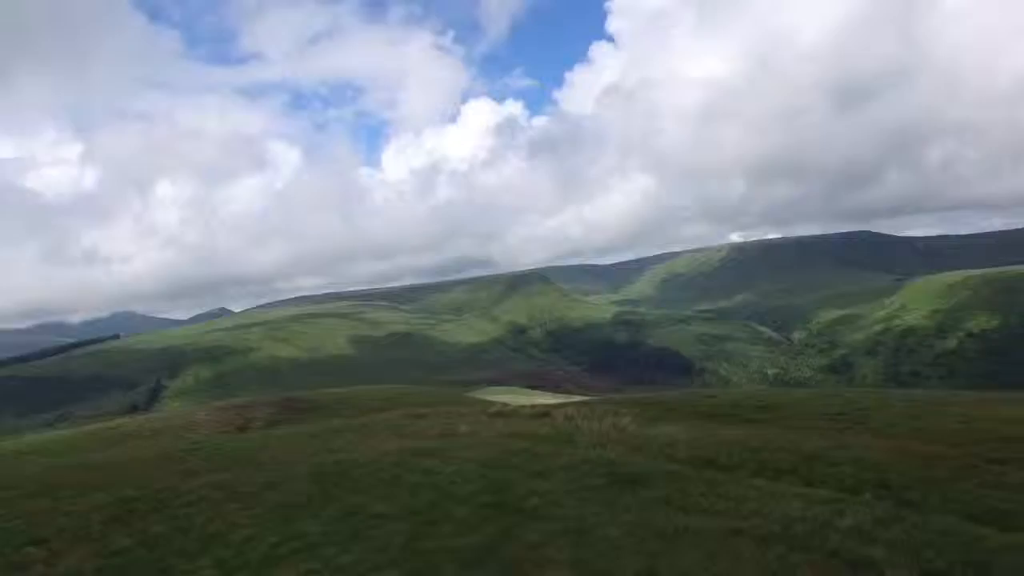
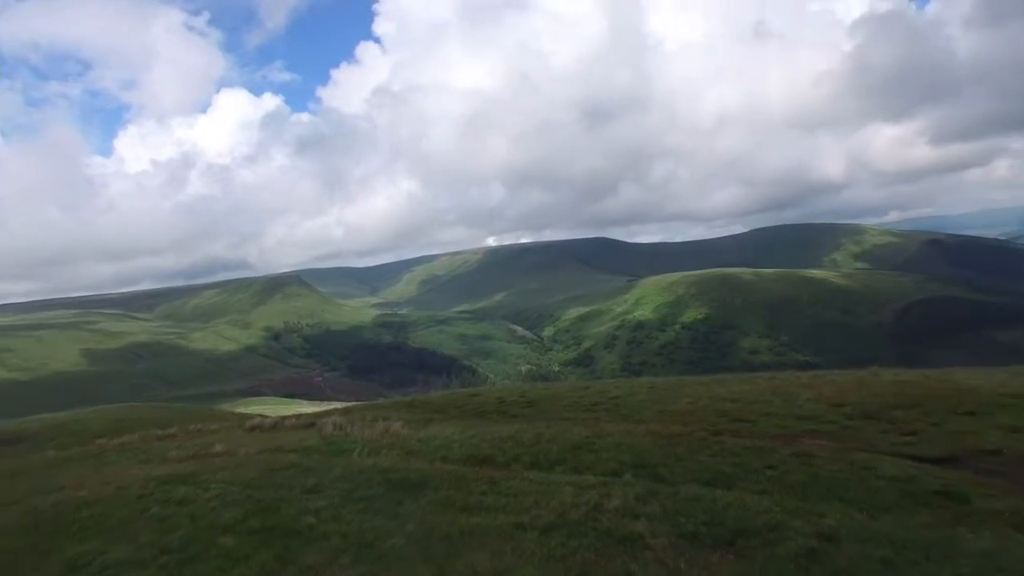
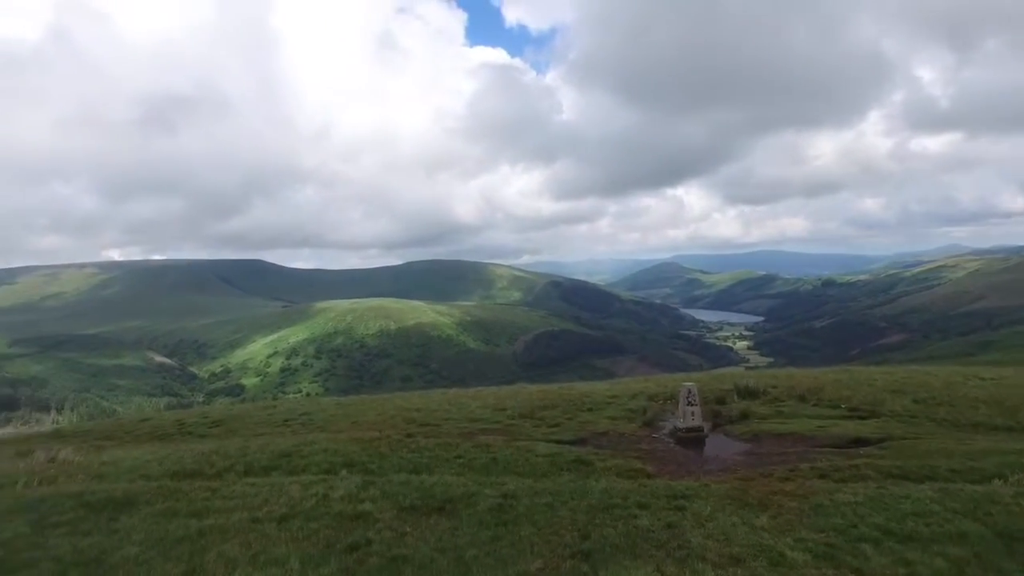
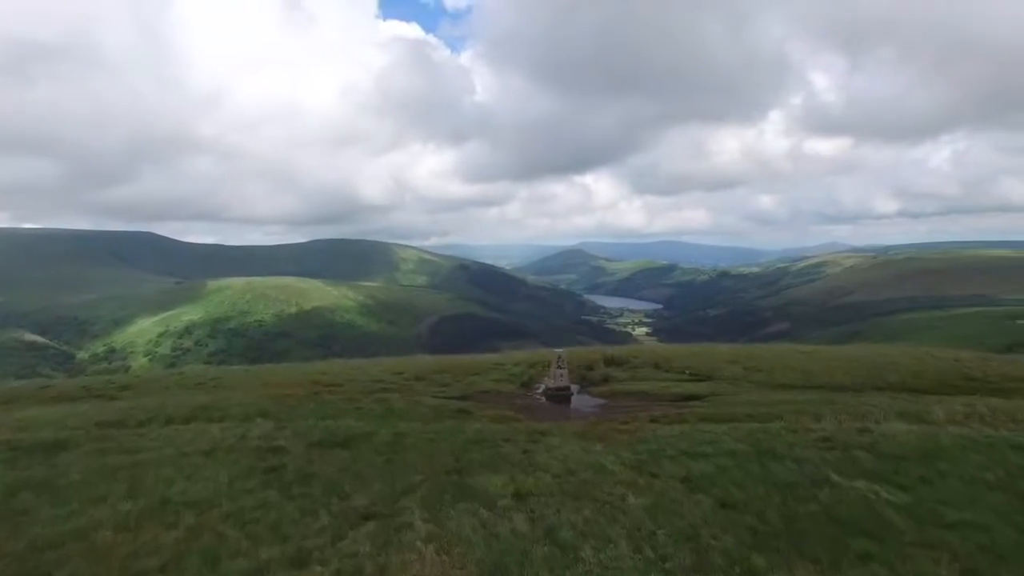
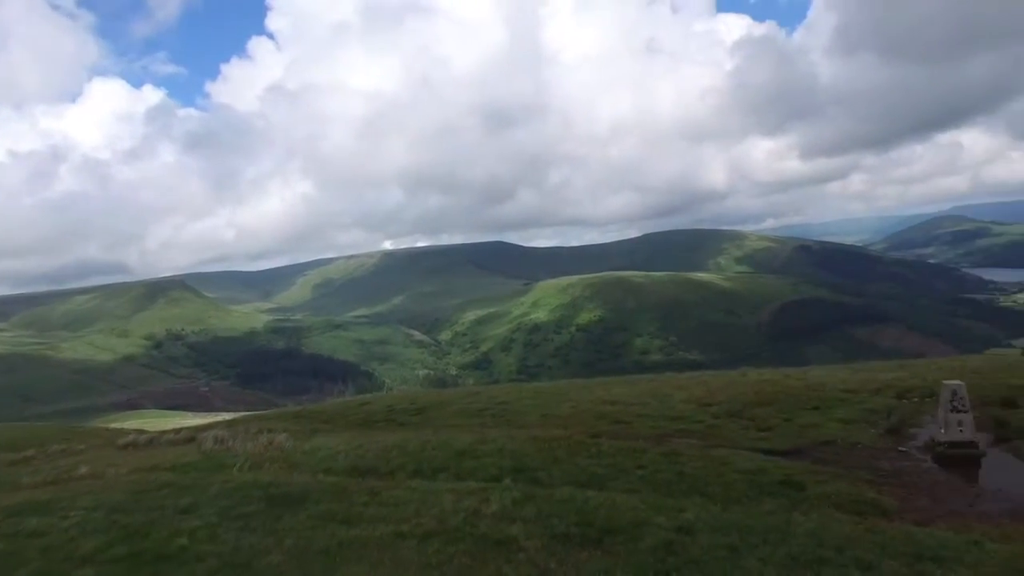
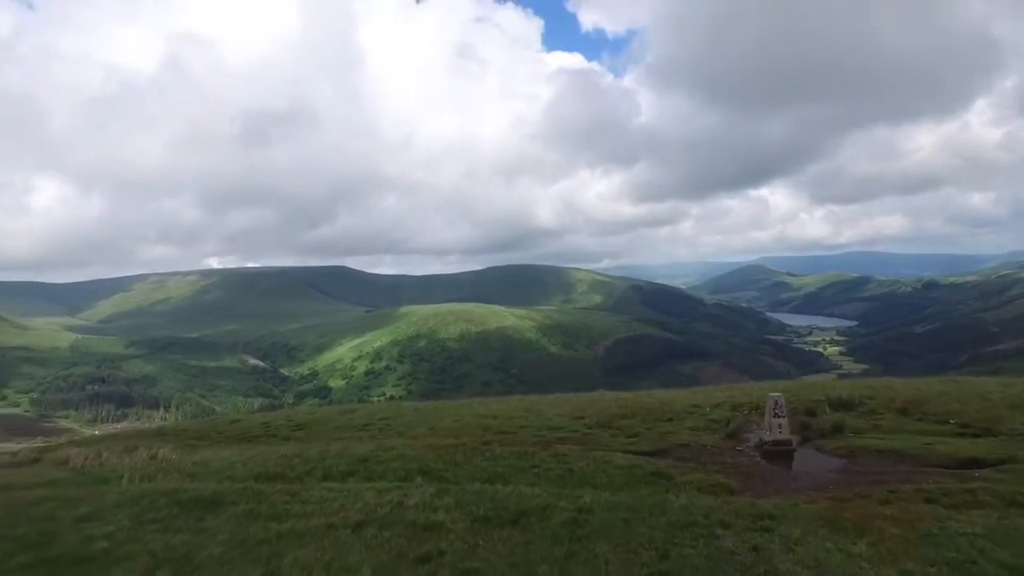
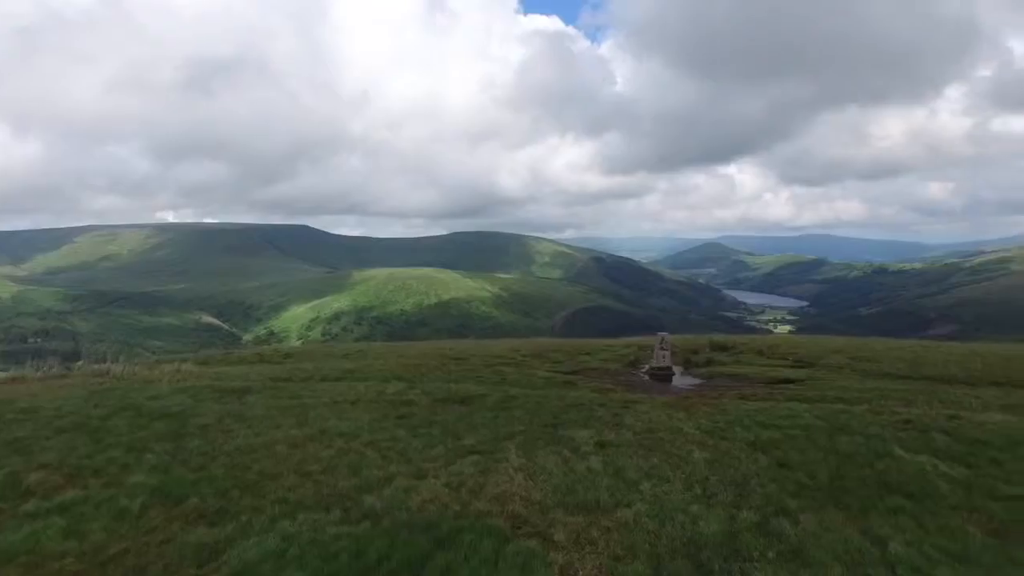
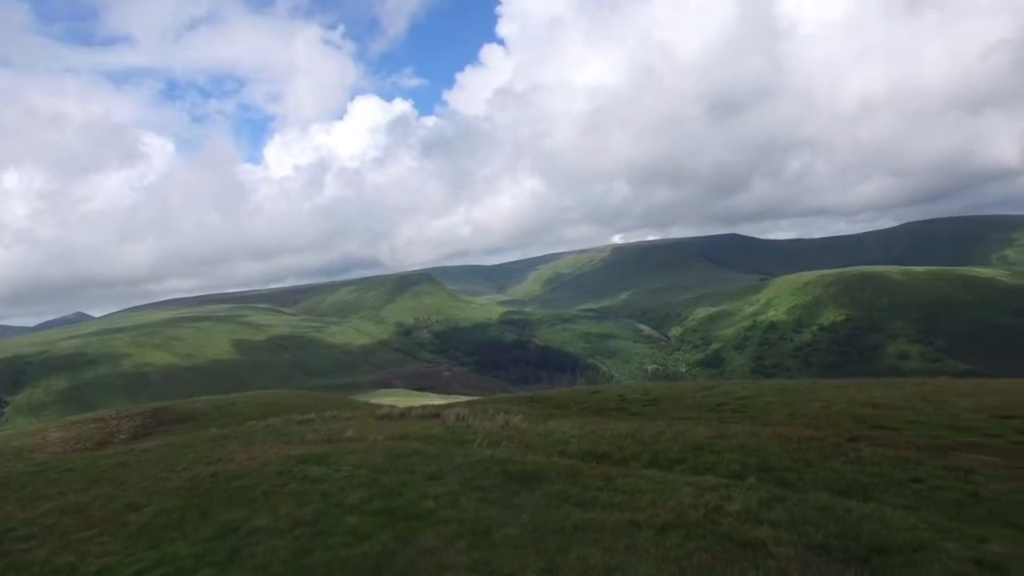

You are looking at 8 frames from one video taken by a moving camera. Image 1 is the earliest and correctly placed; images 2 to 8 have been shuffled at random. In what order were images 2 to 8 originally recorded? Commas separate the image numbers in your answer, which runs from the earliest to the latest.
8, 2, 5, 7, 4, 3, 6
